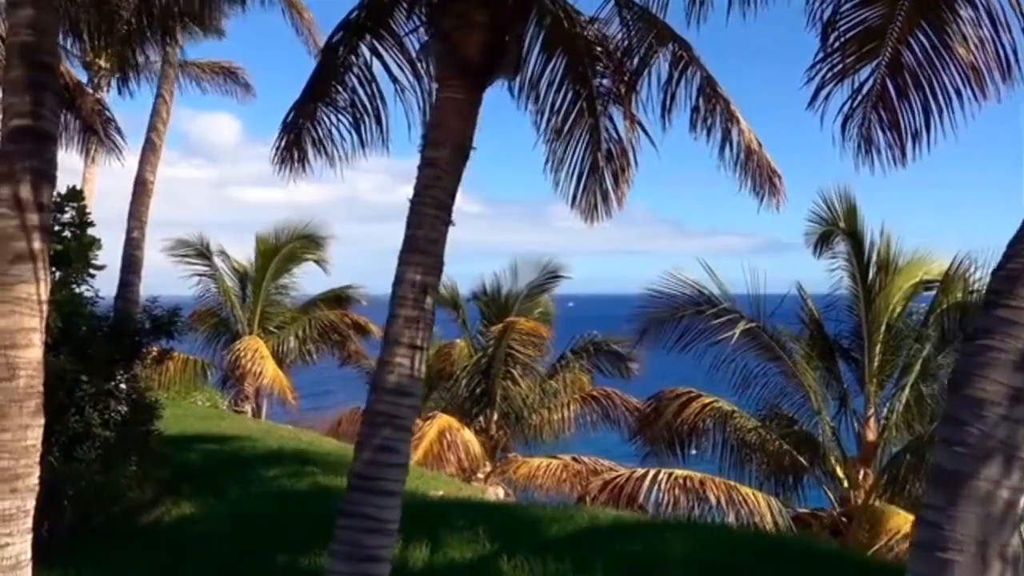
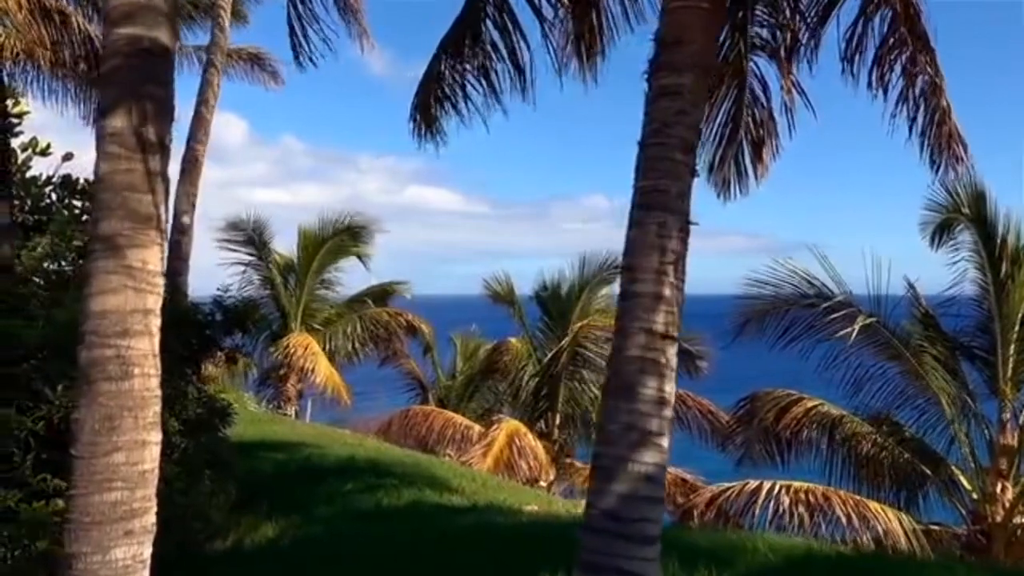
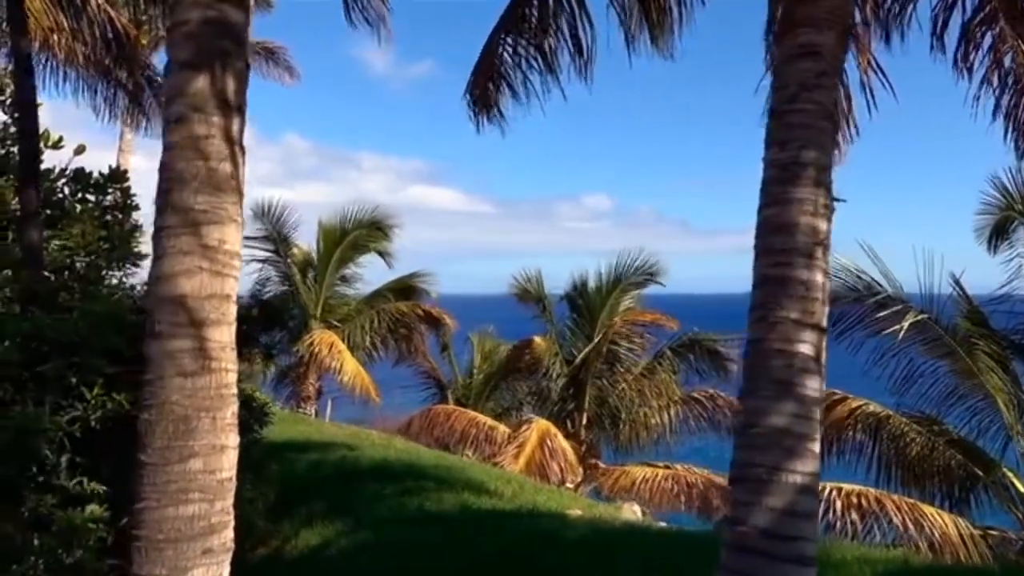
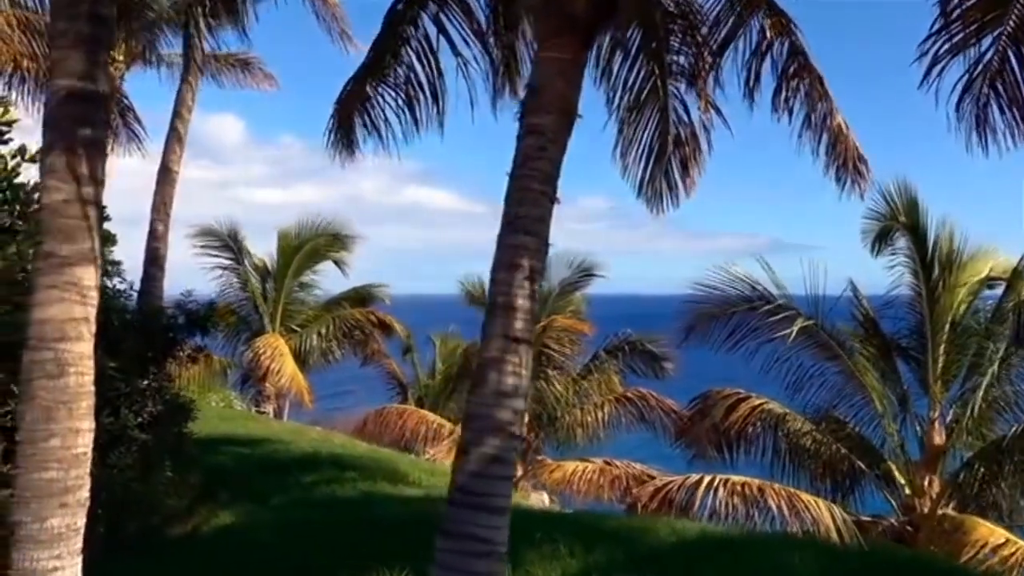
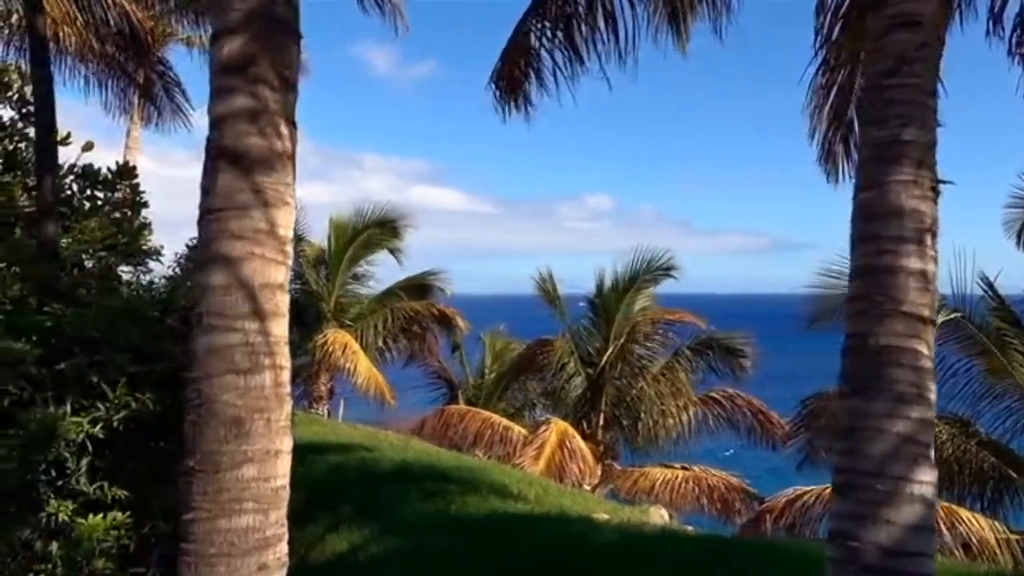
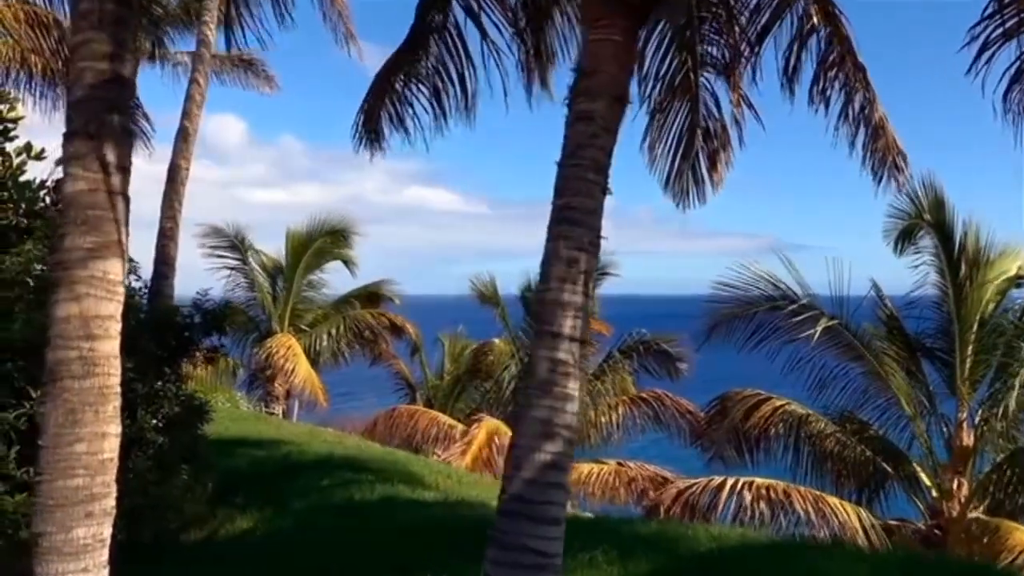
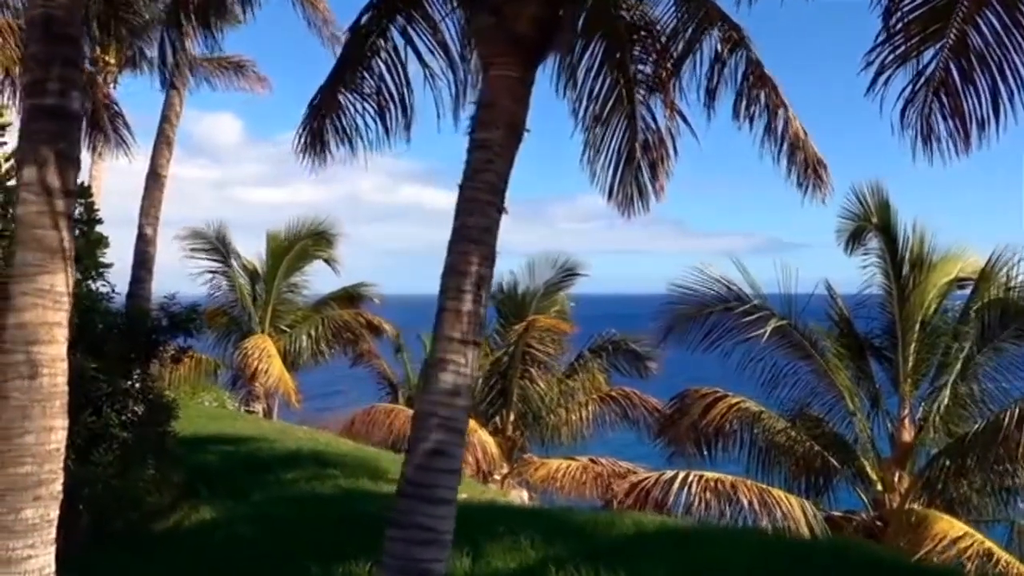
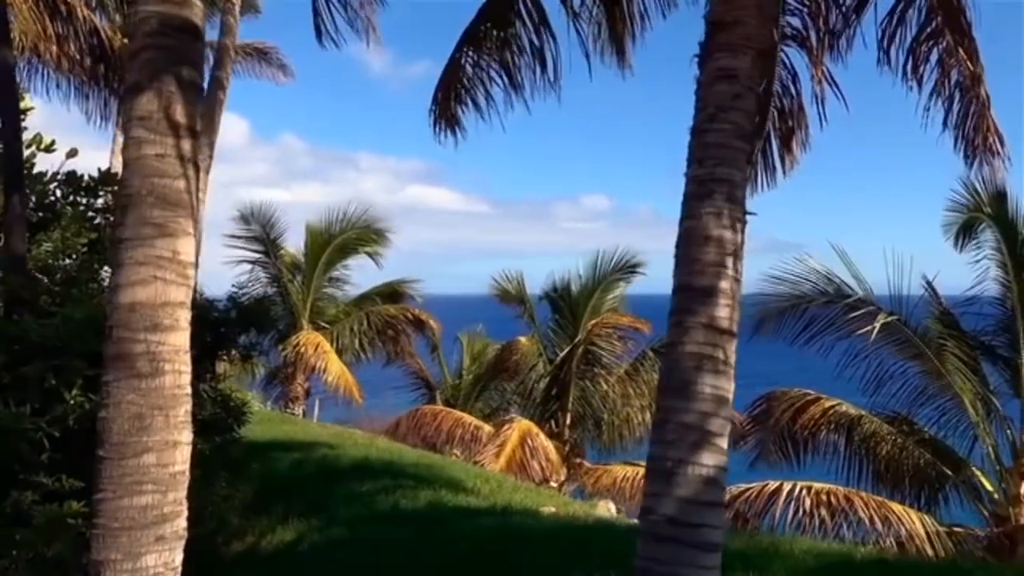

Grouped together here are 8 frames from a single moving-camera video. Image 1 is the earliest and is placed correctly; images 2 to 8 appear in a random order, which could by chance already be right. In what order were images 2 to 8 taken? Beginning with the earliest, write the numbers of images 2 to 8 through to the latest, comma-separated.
7, 4, 6, 2, 8, 3, 5
